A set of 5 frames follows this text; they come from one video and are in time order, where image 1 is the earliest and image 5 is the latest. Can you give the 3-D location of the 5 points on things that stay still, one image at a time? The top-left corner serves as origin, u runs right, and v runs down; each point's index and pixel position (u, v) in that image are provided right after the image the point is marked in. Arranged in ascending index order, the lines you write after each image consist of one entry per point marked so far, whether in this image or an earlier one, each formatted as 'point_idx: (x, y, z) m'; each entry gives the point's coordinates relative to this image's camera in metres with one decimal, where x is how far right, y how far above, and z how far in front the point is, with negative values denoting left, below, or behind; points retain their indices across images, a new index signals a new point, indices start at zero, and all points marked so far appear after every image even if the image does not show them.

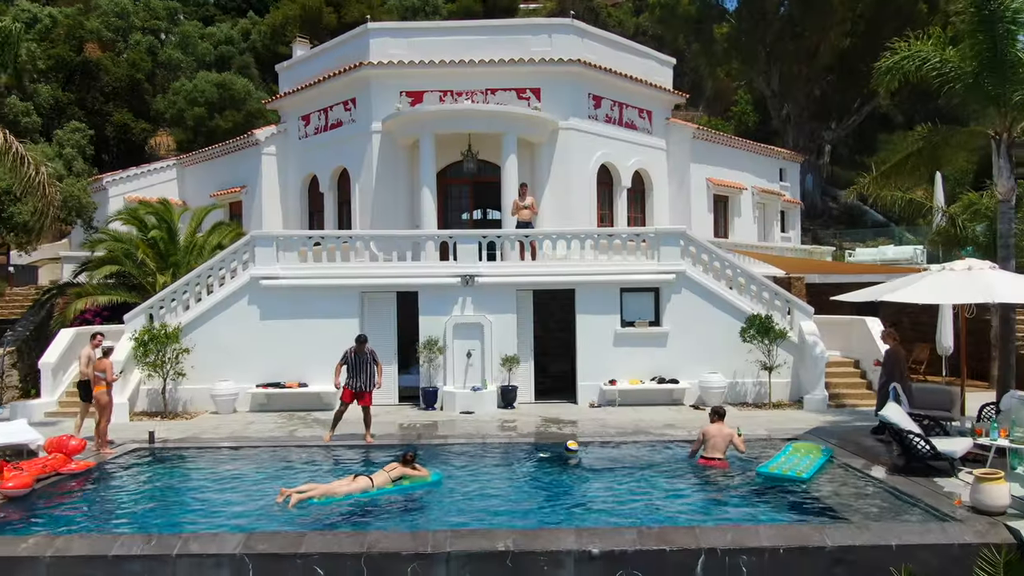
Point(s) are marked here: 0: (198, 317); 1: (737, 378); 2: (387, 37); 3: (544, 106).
0: (-6.1, -0.5, +15.1) m
1: (+4.3, -1.7, +14.9) m
2: (-2.9, +5.9, +18.4) m
3: (+0.8, +4.2, +18.4) m
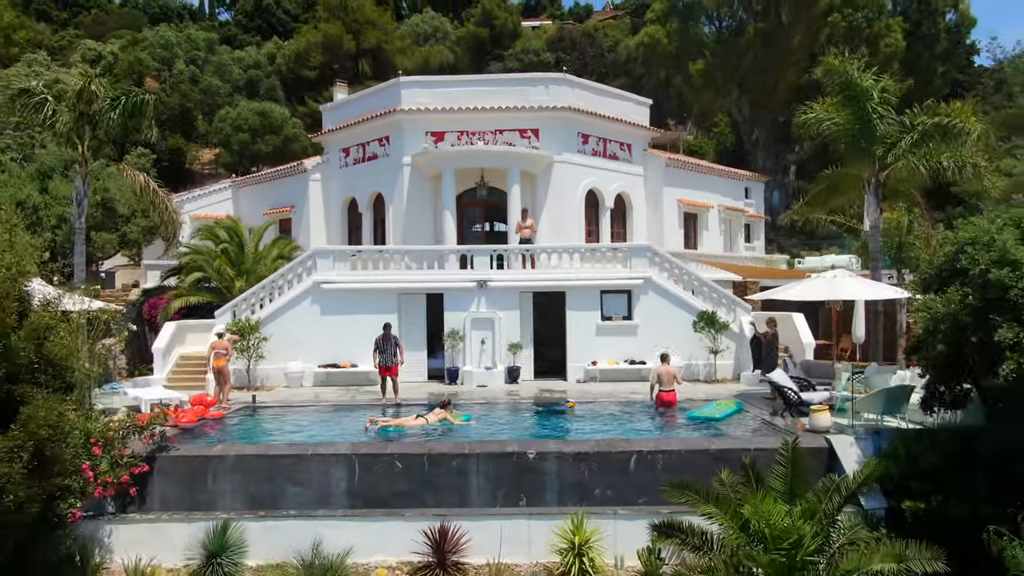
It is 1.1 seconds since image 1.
0: (-5.9, -0.6, +19.5) m
1: (+4.4, -1.7, +19.3) m
2: (-2.8, +5.8, +22.9) m
3: (+0.9, +4.1, +22.8) m
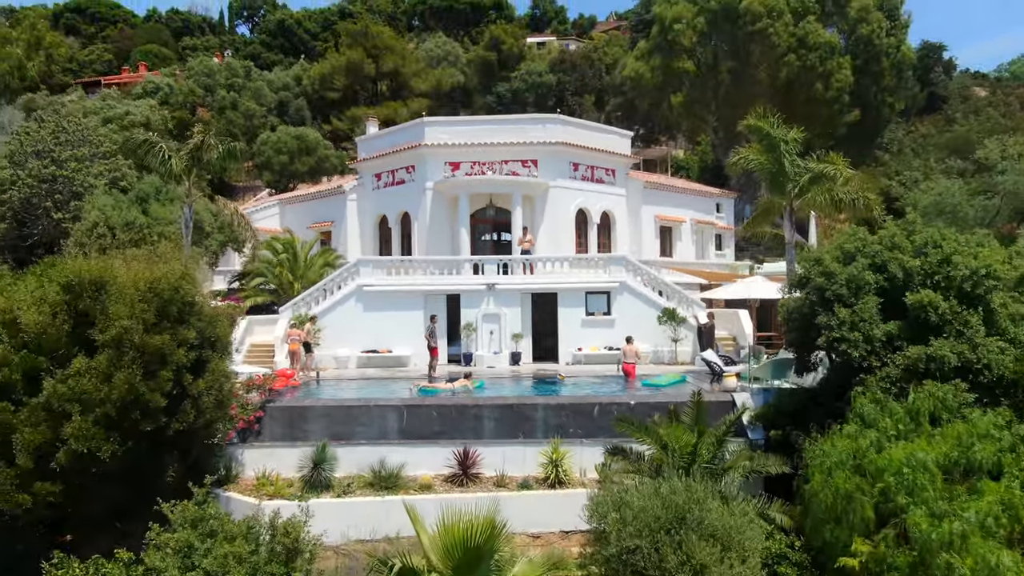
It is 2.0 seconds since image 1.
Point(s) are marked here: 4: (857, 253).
0: (-5.9, -0.7, +24.7) m
1: (+4.5, -1.8, +24.3) m
2: (-2.7, +5.8, +28.0) m
3: (+1.0, +4.1, +27.9) m
4: (+6.3, +0.6, +14.5) m
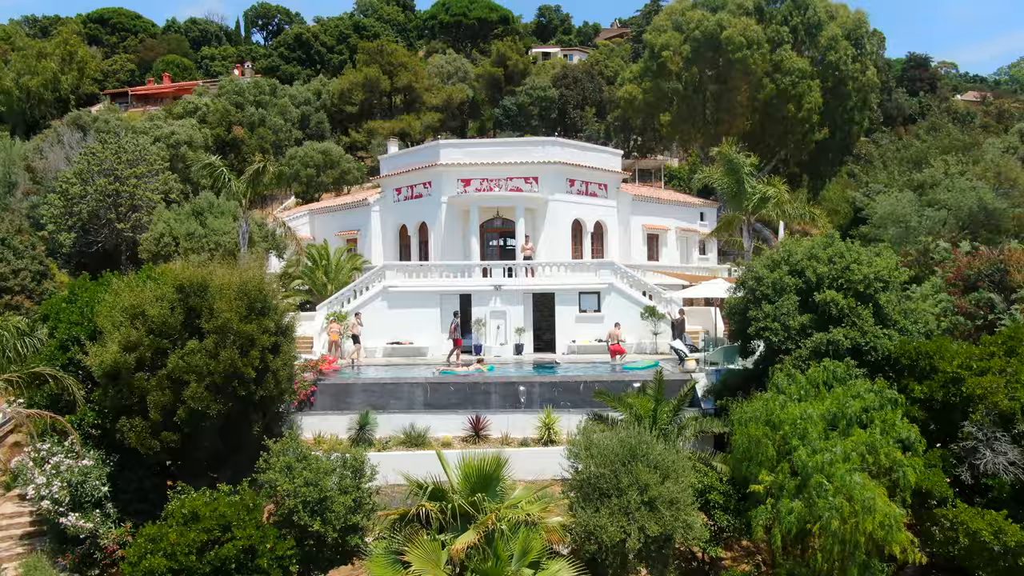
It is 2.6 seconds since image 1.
0: (-5.7, -0.7, +28.9) m
1: (+4.6, -1.8, +28.4) m
2: (-2.5, +5.7, +32.2) m
3: (+1.1, +4.0, +32.0) m
4: (+6.3, +0.6, +18.6) m
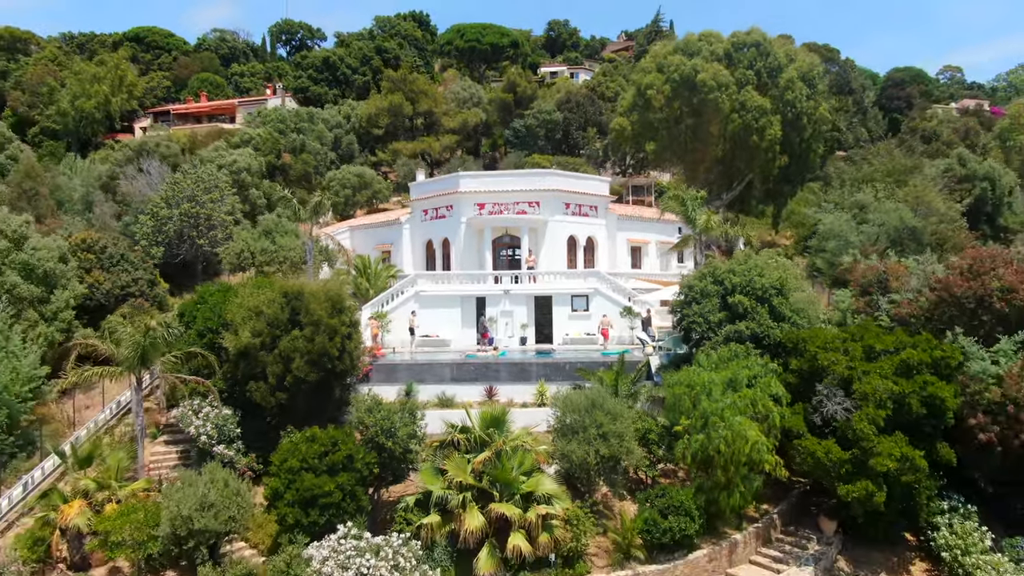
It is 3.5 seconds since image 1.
0: (-5.5, -0.9, +36.3) m
1: (+4.9, -2.0, +35.7) m
2: (-2.2, +5.5, +39.6) m
3: (+1.5, +3.9, +39.4) m
4: (+6.4, +0.4, +25.8) m
